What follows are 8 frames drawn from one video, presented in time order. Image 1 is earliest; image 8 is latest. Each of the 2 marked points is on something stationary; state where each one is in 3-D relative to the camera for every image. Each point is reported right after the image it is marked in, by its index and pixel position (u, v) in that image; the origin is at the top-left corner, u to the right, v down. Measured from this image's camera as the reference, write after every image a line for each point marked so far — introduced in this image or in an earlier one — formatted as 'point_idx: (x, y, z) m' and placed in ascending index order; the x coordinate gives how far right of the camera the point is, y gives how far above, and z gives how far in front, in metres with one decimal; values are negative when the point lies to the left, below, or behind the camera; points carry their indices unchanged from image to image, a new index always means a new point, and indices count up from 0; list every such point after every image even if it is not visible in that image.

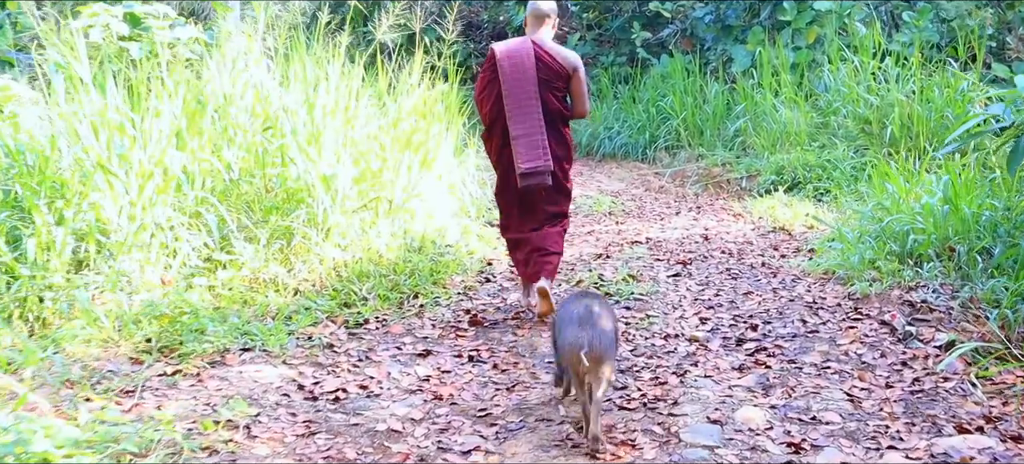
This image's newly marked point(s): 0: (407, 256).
0: (-0.4, -0.1, +4.5) m
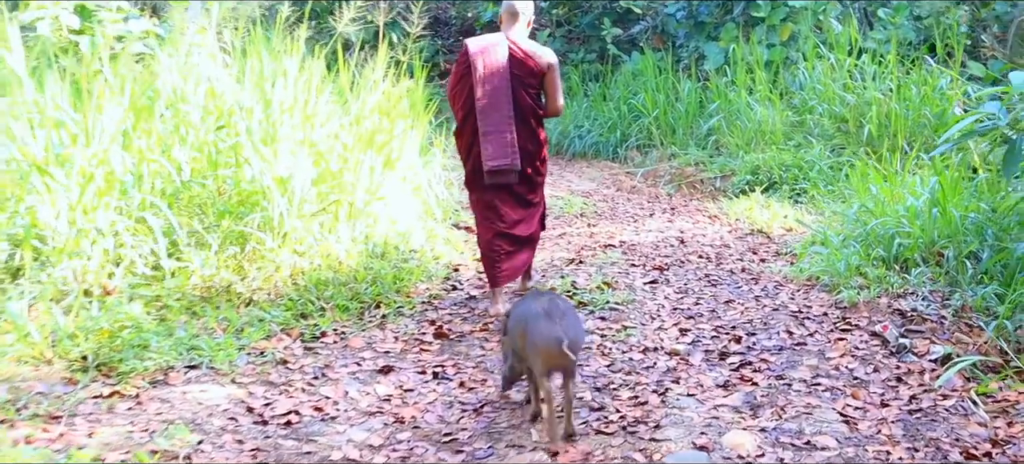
0: (-0.5, -0.1, +4.2) m
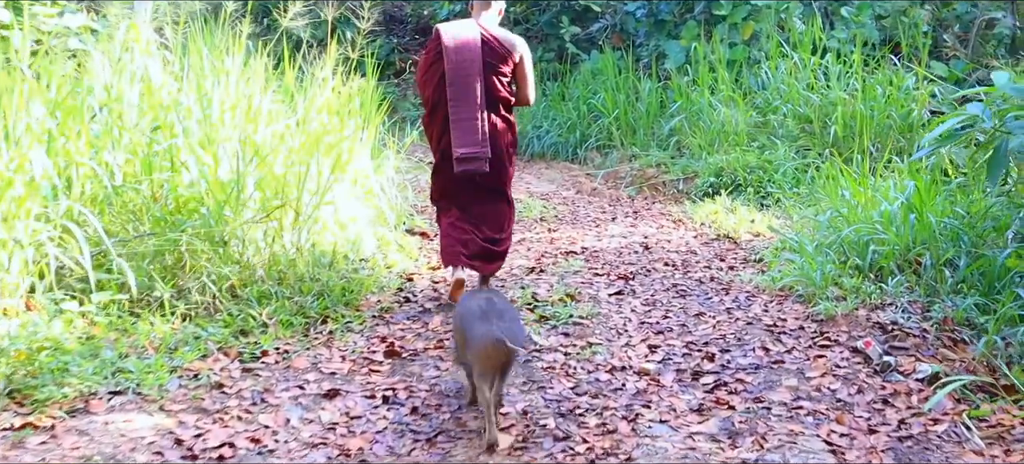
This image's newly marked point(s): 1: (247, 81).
0: (-0.6, -0.1, +4.0) m
1: (-1.0, +0.5, +4.6) m
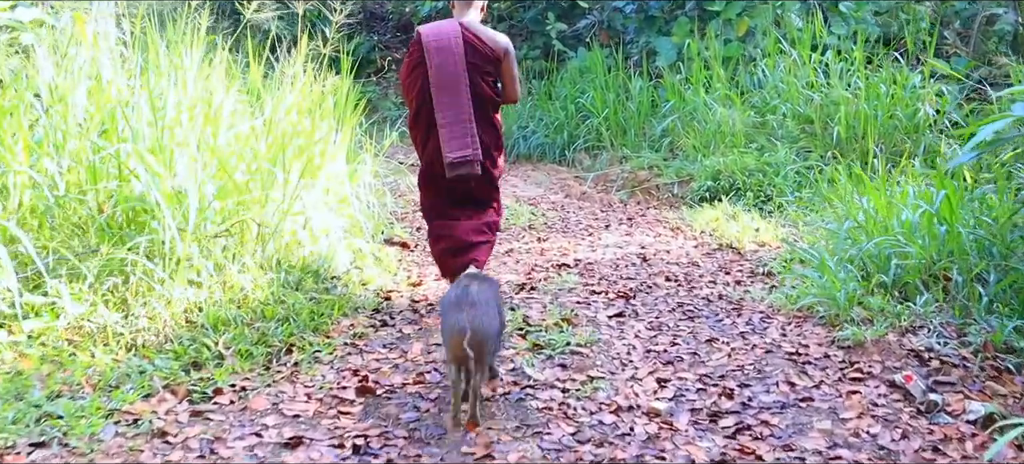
0: (-0.7, -0.2, +3.5) m
1: (-1.0, +0.5, +4.1) m
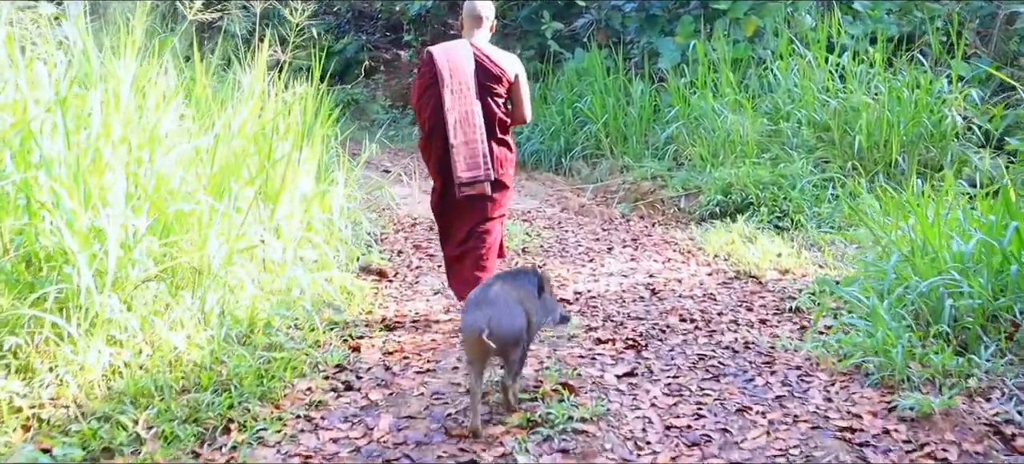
0: (-0.7, -0.3, +2.9) m
1: (-1.0, +0.4, +3.5) m
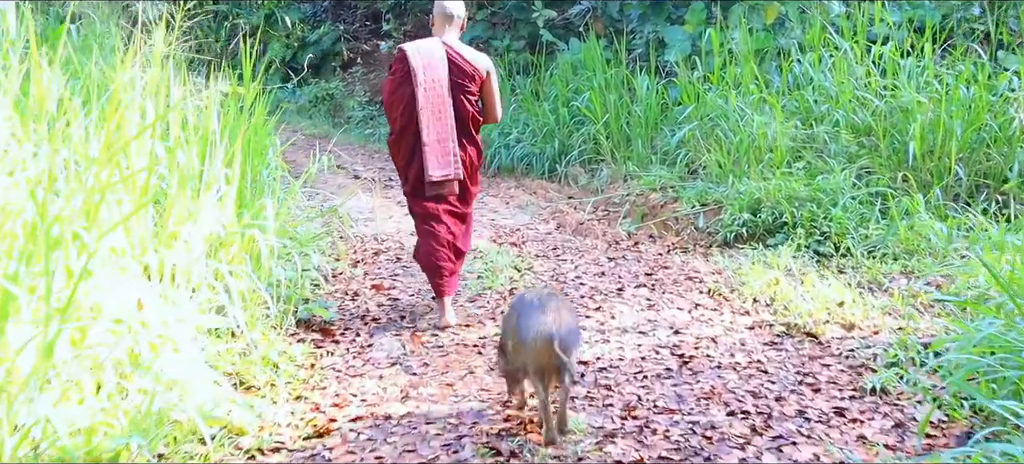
0: (-0.7, -0.4, +1.8) m
1: (-1.1, +0.3, +2.4) m
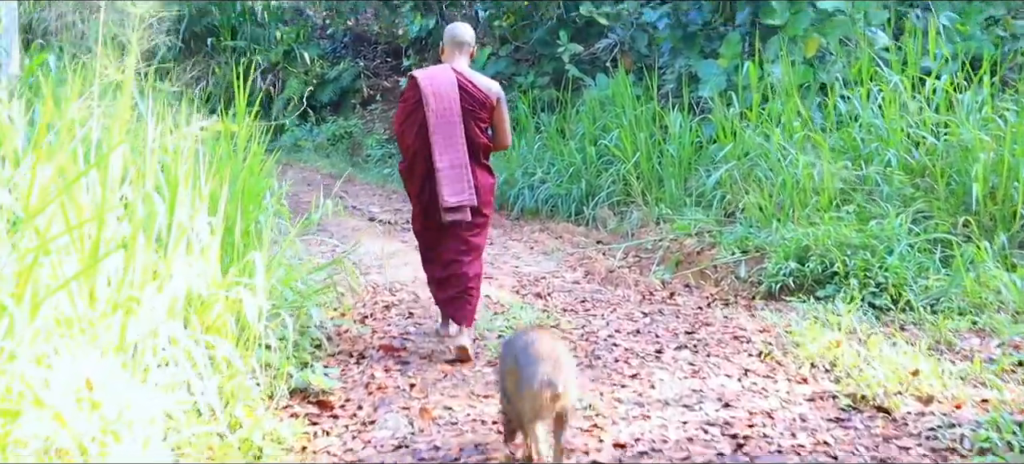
0: (-0.7, -0.5, +1.4) m
1: (-1.0, +0.1, +2.0) m
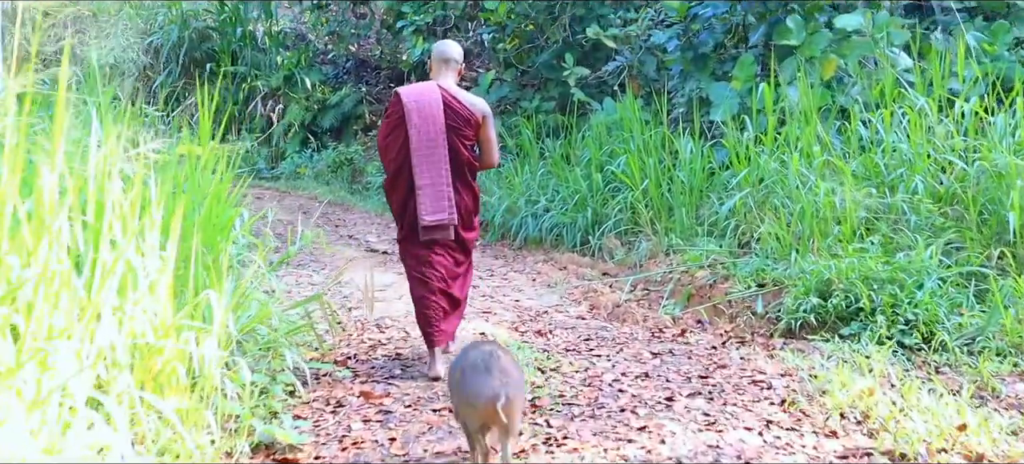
0: (-0.7, -0.6, +1.0) m
1: (-1.1, +0.1, +1.6) m
